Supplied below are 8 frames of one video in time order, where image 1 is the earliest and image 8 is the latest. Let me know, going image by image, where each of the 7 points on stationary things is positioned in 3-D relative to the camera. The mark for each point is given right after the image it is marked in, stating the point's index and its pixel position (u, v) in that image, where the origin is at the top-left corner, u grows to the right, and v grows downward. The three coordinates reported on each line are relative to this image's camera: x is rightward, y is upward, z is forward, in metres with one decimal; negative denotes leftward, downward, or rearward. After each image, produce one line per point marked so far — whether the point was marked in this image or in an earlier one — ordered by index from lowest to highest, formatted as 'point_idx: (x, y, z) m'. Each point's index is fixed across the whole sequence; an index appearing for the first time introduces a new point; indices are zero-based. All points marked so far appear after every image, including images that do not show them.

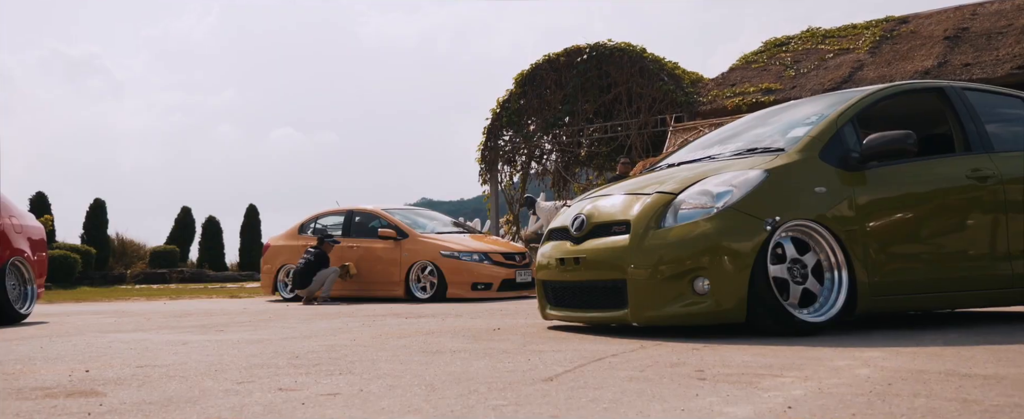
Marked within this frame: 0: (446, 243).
0: (-1.2, -0.6, +11.3) m
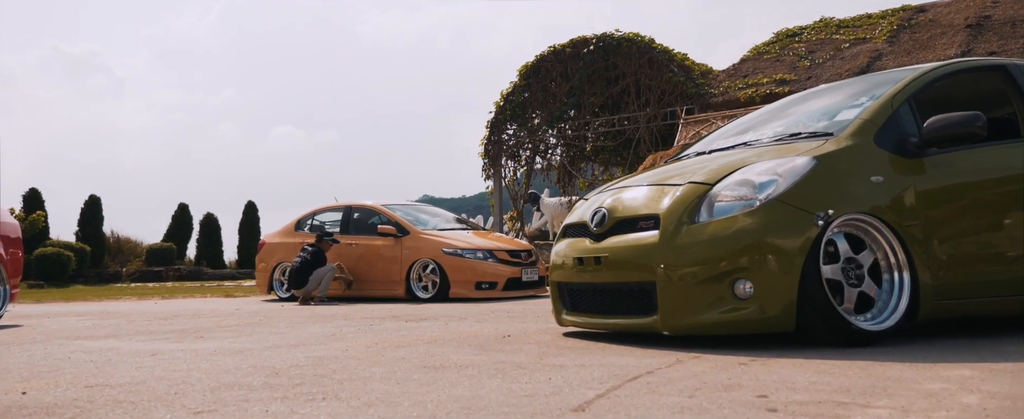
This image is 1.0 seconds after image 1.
0: (-1.1, -0.5, +10.8) m
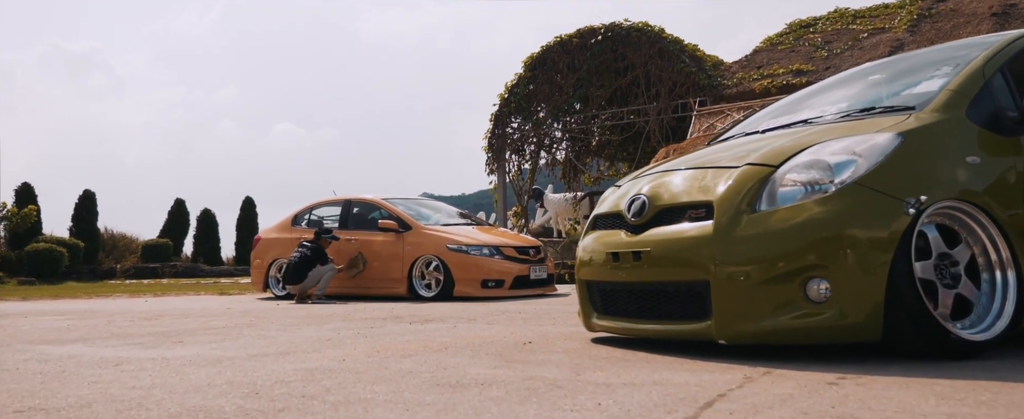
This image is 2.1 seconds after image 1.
0: (-0.9, -0.4, +10.2) m
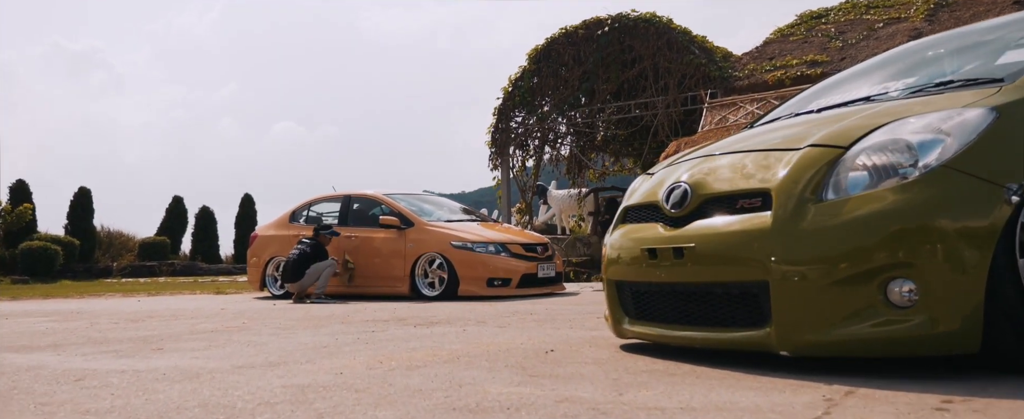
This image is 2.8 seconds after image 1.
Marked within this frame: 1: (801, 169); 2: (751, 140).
0: (-0.8, -0.3, +9.8) m
1: (+1.2, +0.2, +2.7) m
2: (+1.2, +0.4, +3.3) m
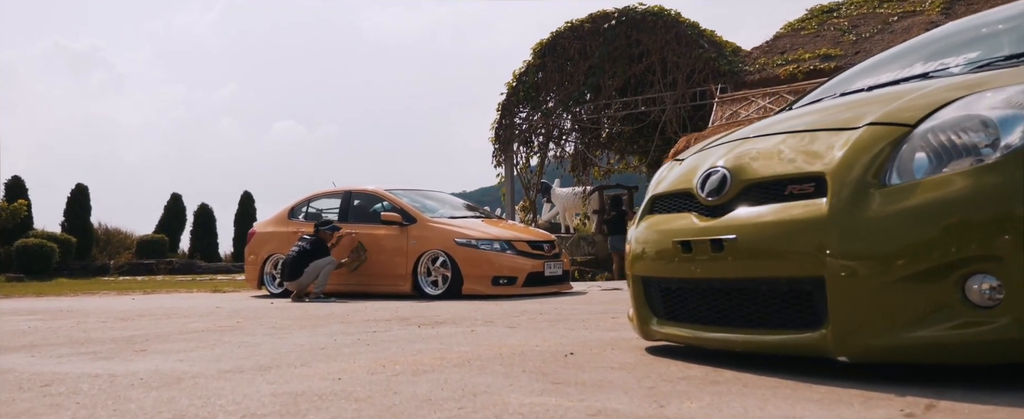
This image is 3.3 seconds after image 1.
0: (-0.8, -0.3, +9.5) m
1: (+1.3, +0.2, +2.4) m
2: (+1.3, +0.4, +3.0) m
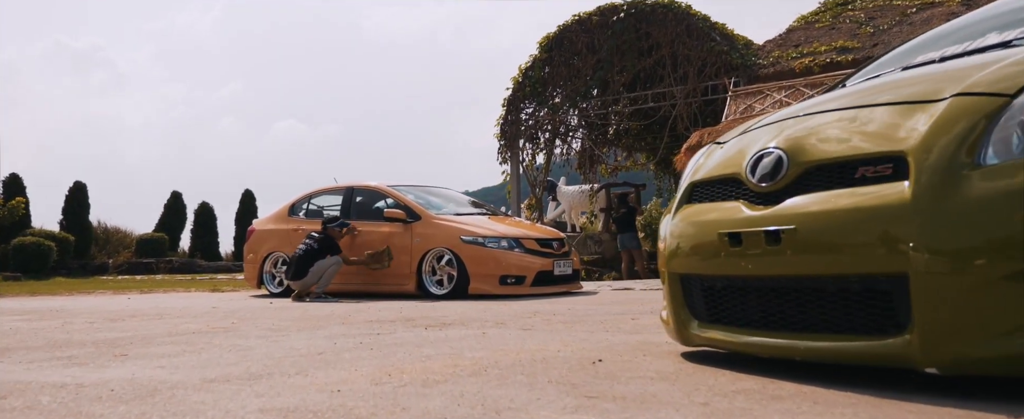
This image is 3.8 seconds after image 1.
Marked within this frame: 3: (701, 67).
0: (-0.6, -0.2, +9.1) m
1: (+1.4, +0.3, +2.0) m
2: (+1.4, +0.5, +2.6) m
3: (+4.1, +3.1, +14.0) m
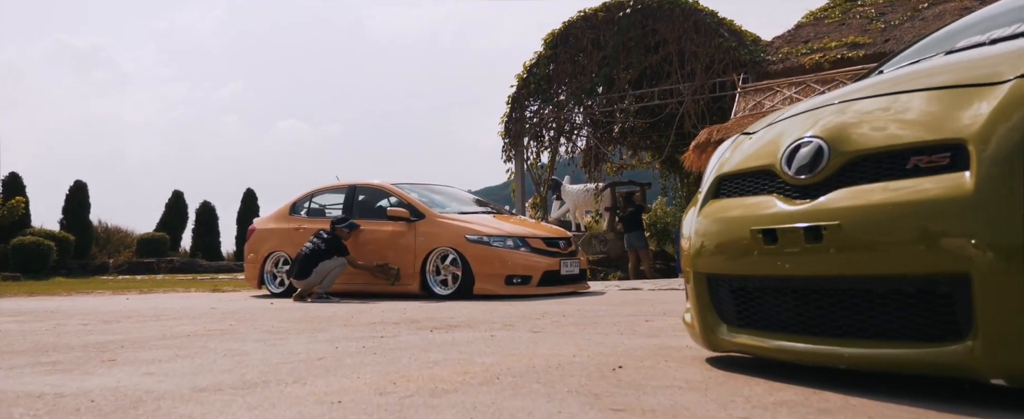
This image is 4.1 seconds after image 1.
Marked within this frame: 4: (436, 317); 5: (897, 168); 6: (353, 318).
0: (-0.6, -0.2, +9.0) m
1: (+1.4, +0.3, +1.8) m
2: (+1.4, +0.5, +2.4) m
3: (+4.2, +3.1, +13.8) m
4: (-0.6, -0.9, +5.3) m
5: (+1.2, +0.1, +2.0) m
6: (-1.3, -0.9, +5.4) m
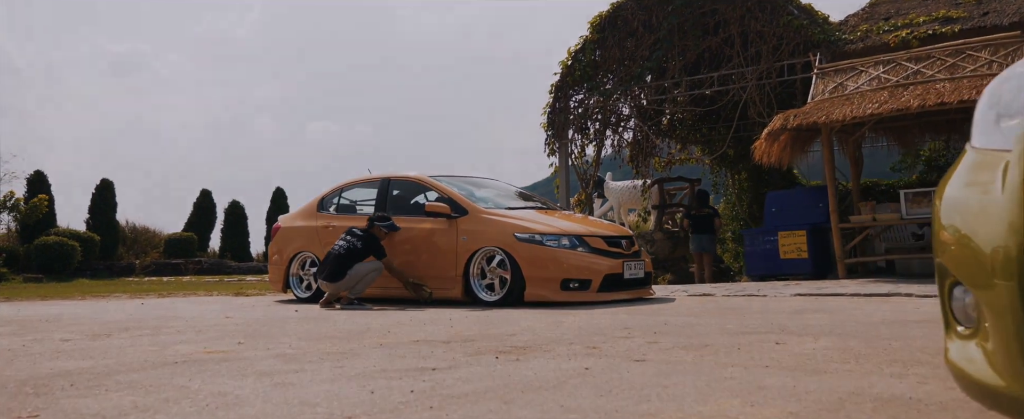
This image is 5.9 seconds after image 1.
0: (+0.1, -0.1, +7.9) m
1: (+1.7, +0.4, +0.6) m
2: (+1.8, +0.6, +1.2) m
3: (+5.0, +3.2, +12.5) m
4: (-0.1, -0.8, +4.2) m
5: (+1.5, +0.2, +0.8) m
6: (-0.8, -0.8, +4.3) m
